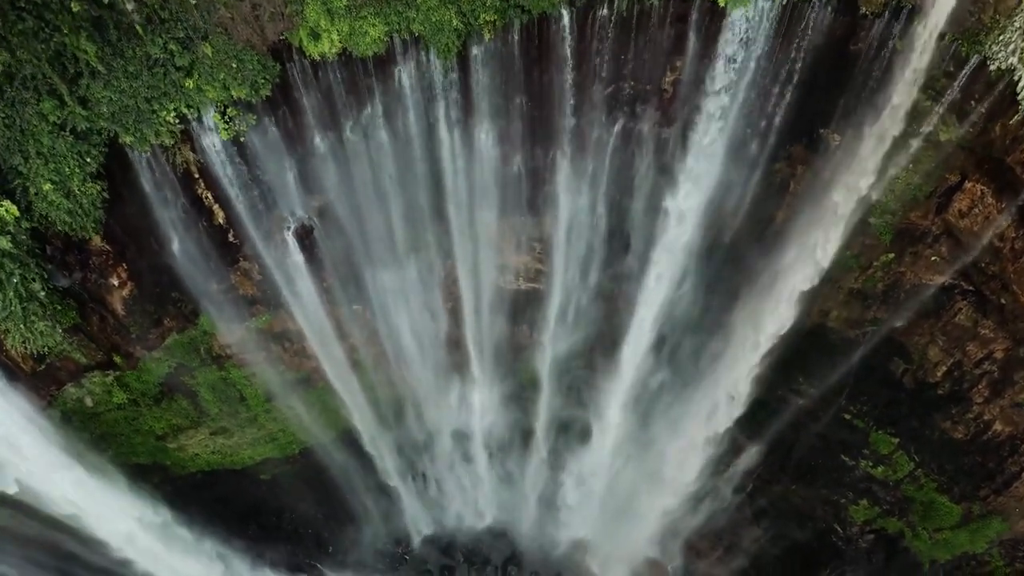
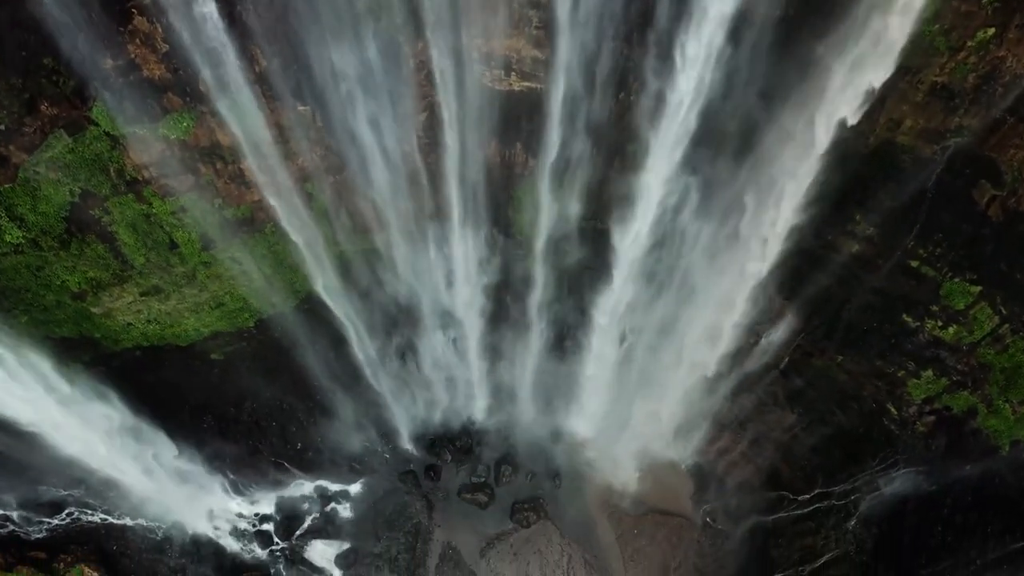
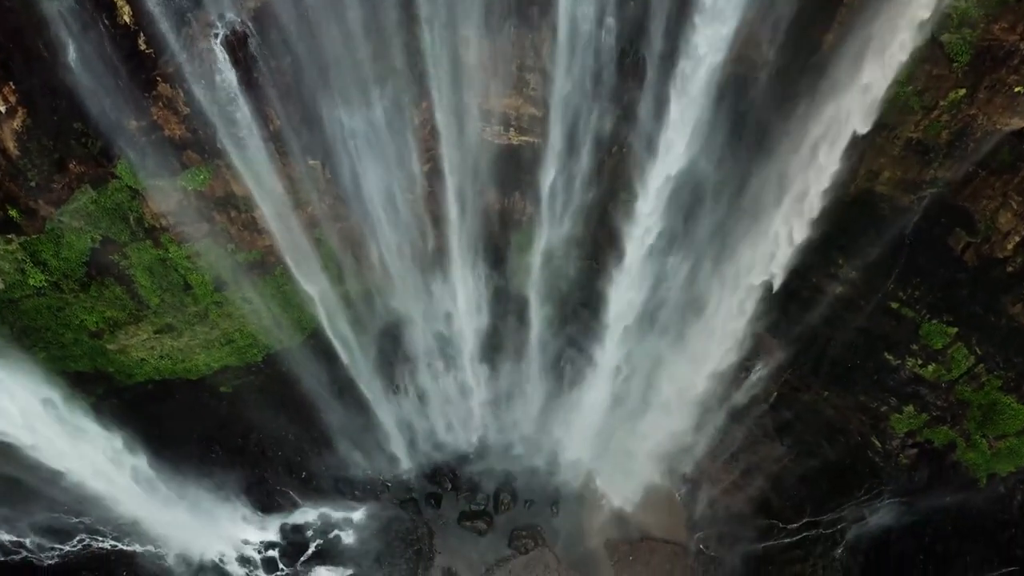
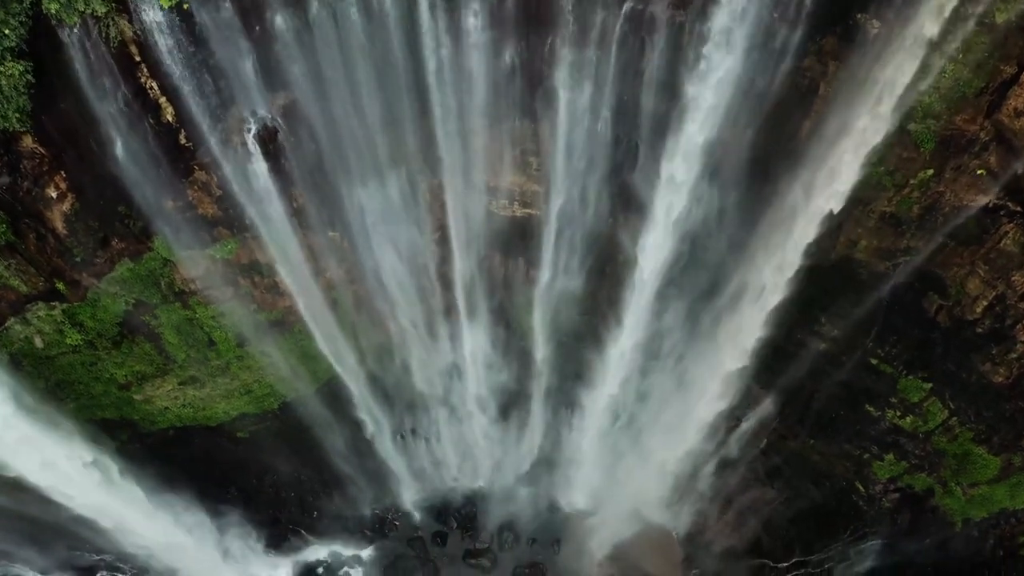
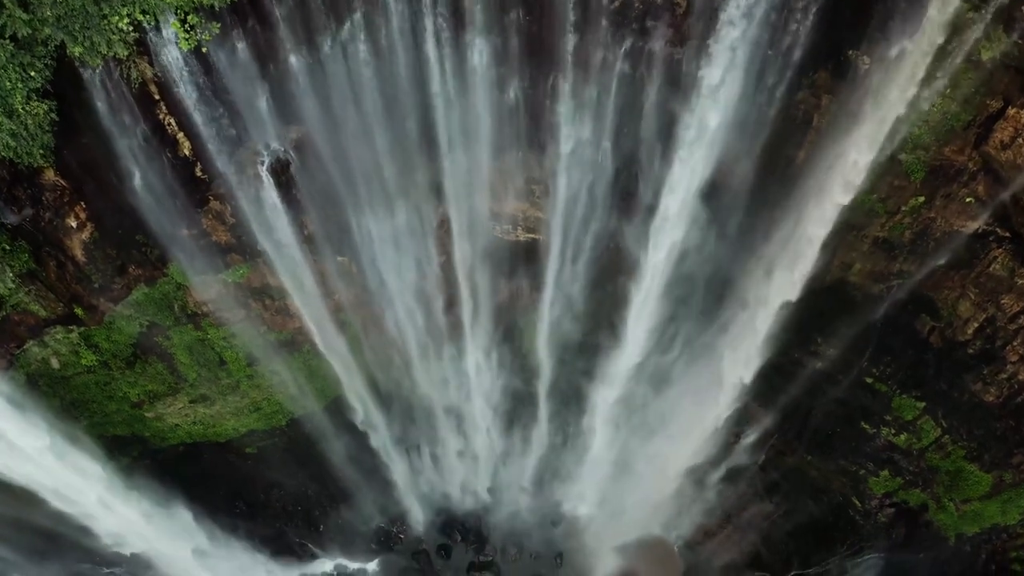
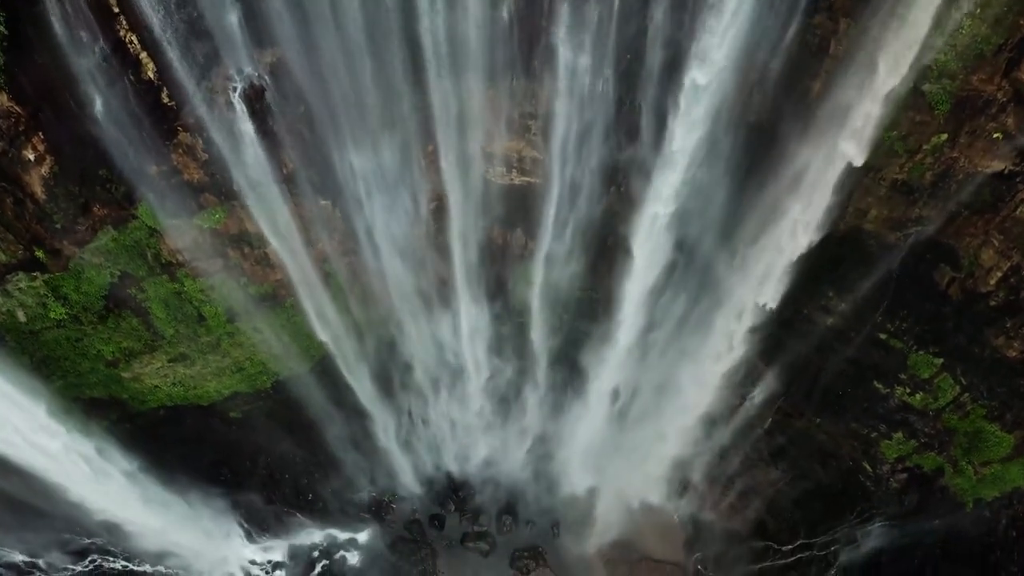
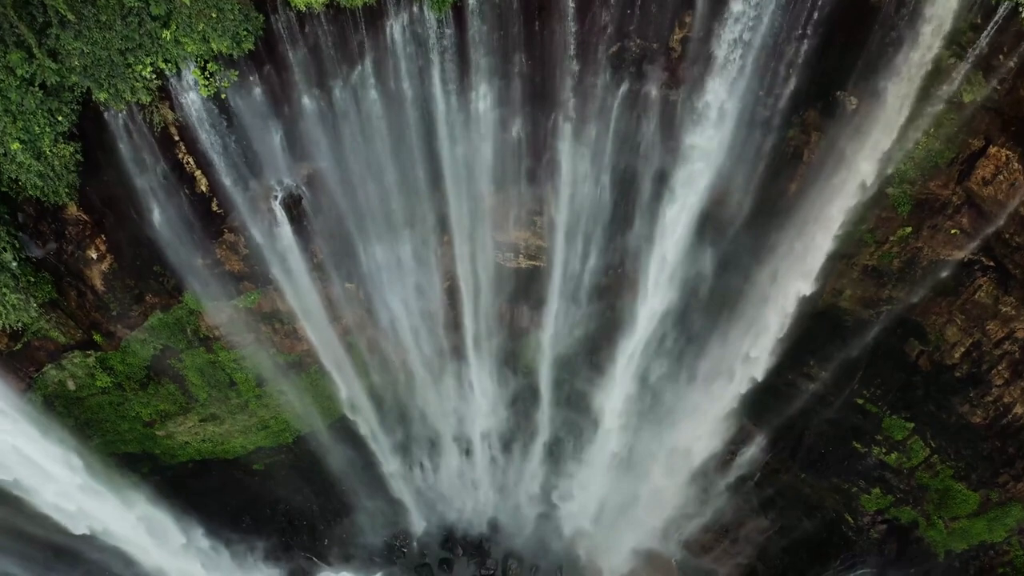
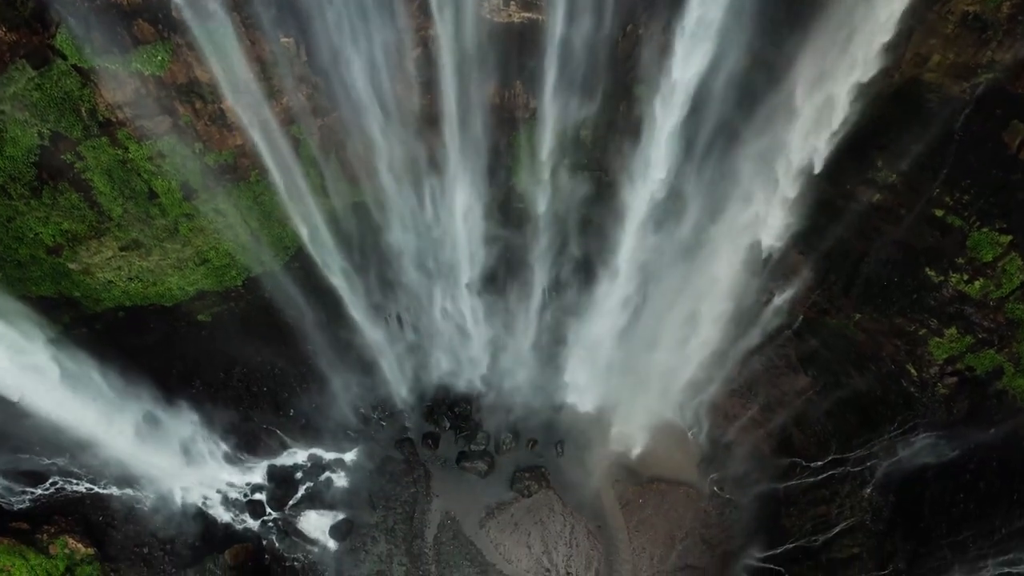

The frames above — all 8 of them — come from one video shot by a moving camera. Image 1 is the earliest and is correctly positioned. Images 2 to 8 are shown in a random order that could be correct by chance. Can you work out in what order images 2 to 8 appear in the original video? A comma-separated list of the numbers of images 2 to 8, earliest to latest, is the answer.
7, 5, 4, 6, 3, 2, 8
